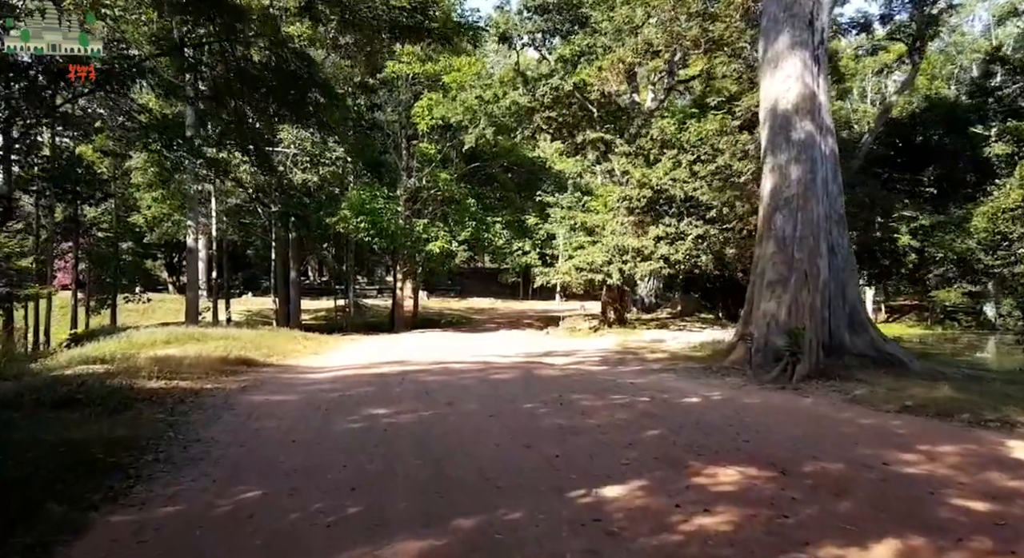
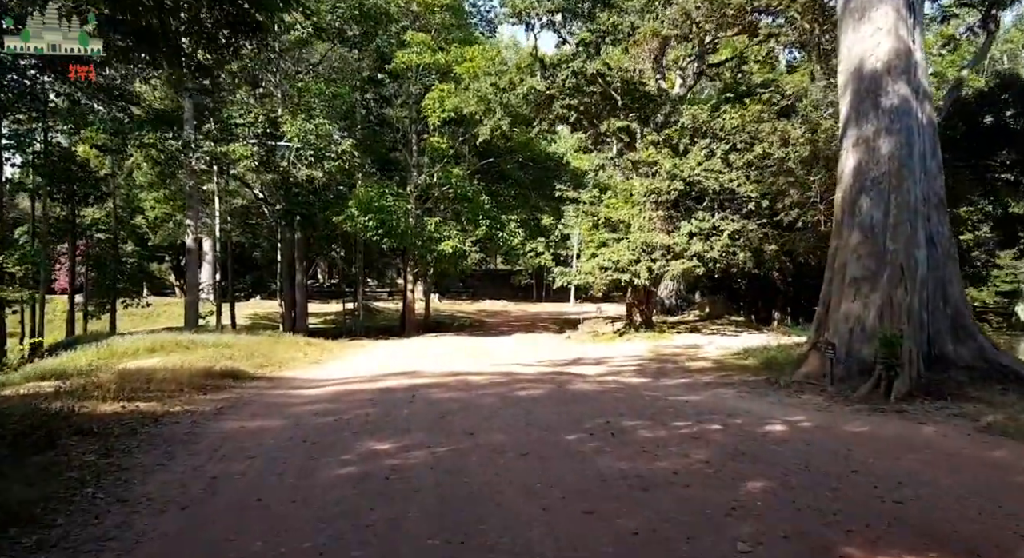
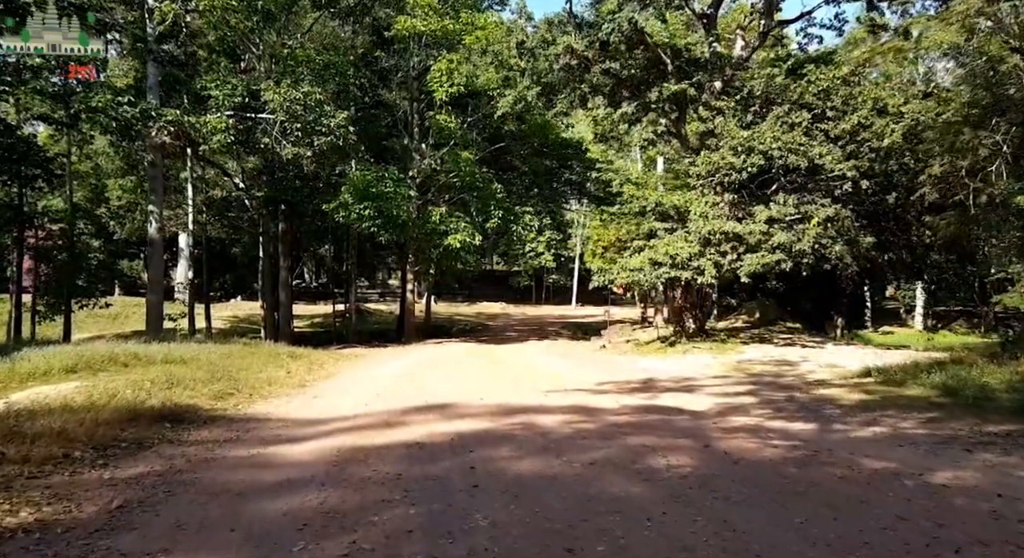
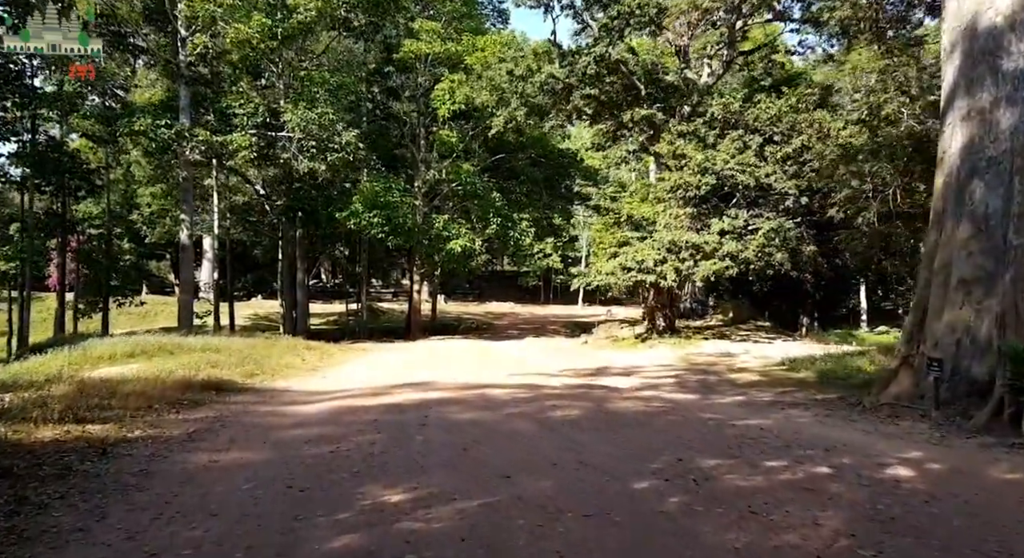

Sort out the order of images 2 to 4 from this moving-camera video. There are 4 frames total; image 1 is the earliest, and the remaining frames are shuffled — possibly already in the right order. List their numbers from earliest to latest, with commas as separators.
2, 4, 3
